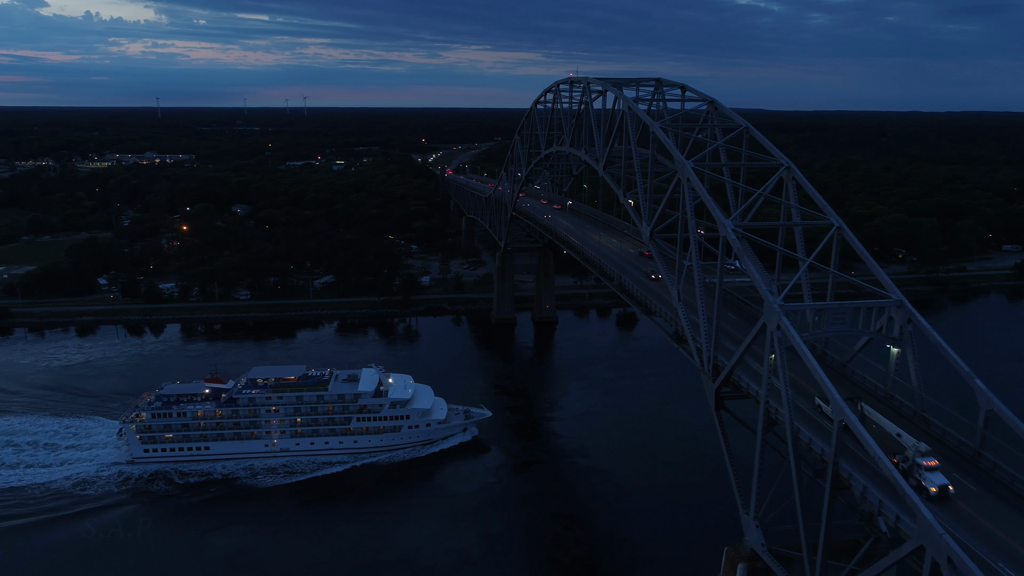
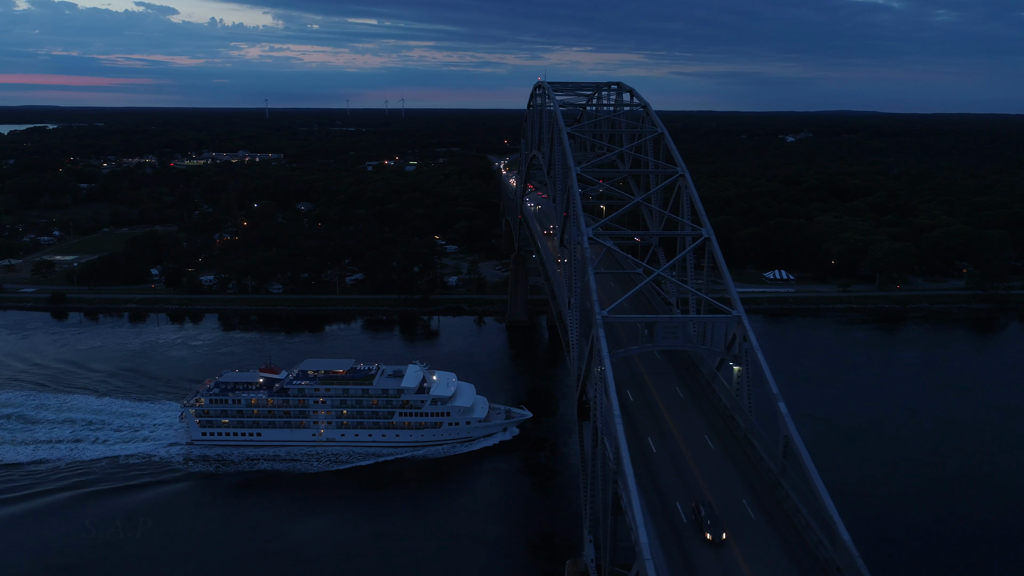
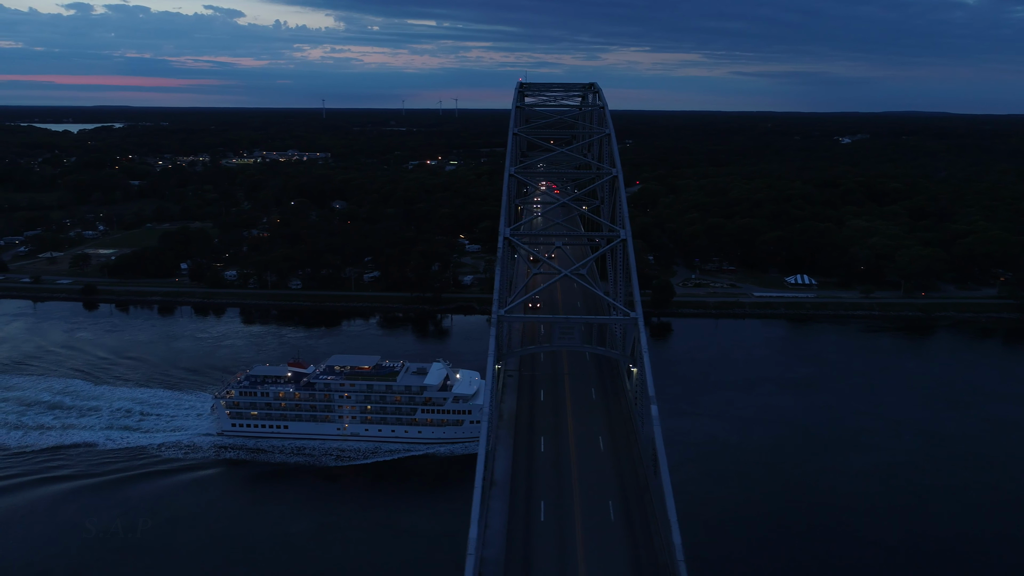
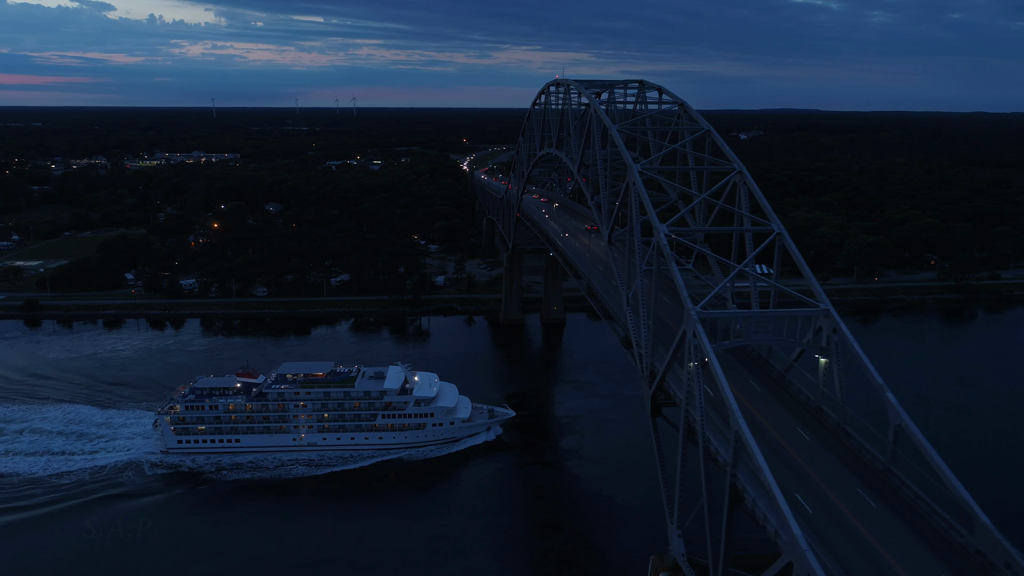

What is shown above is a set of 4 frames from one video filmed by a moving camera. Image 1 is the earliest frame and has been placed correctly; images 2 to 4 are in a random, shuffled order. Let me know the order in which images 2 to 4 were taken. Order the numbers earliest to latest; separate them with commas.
4, 2, 3
